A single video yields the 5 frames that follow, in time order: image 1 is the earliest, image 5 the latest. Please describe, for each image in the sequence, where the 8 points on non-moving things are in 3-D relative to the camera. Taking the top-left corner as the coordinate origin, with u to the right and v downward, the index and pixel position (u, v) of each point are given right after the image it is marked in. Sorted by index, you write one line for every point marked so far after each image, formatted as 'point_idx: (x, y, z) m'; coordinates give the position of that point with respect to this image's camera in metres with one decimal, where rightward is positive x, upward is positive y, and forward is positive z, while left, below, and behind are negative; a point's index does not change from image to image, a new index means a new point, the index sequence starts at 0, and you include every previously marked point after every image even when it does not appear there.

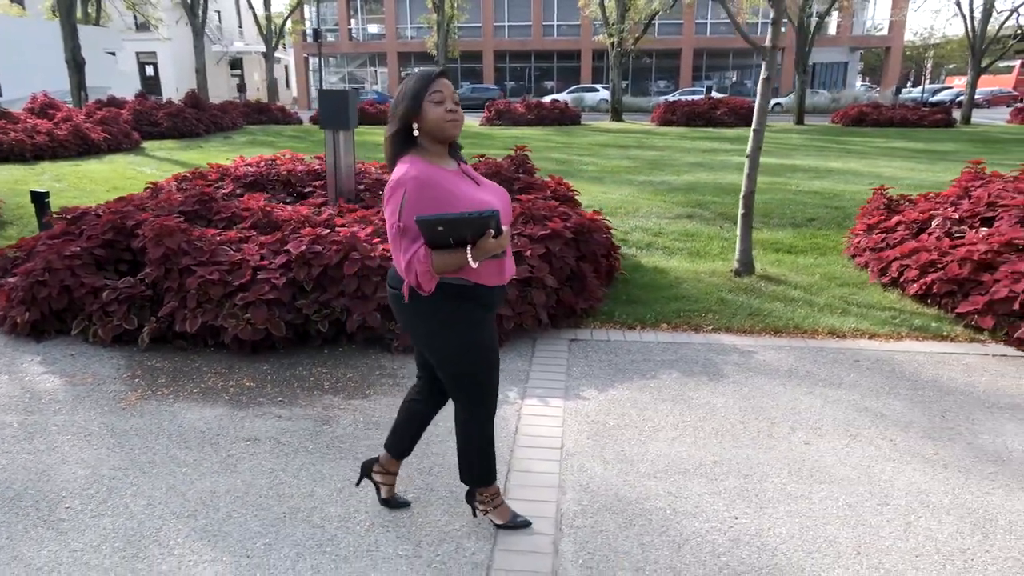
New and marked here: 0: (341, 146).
0: (-1.5, +1.3, +6.3) m
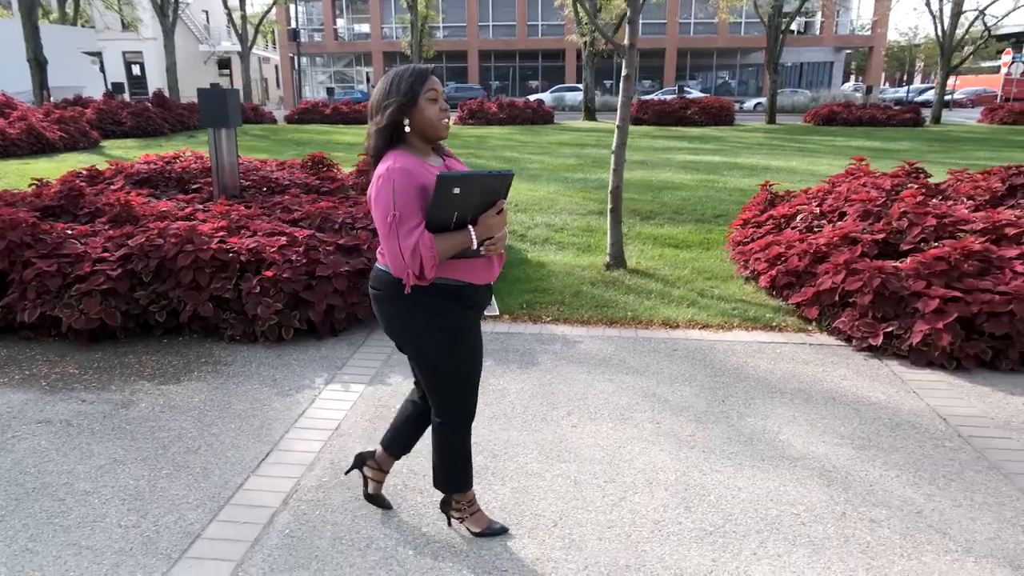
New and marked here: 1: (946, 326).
0: (-2.7, +1.4, +6.5) m
1: (+2.7, -0.2, +4.3) m
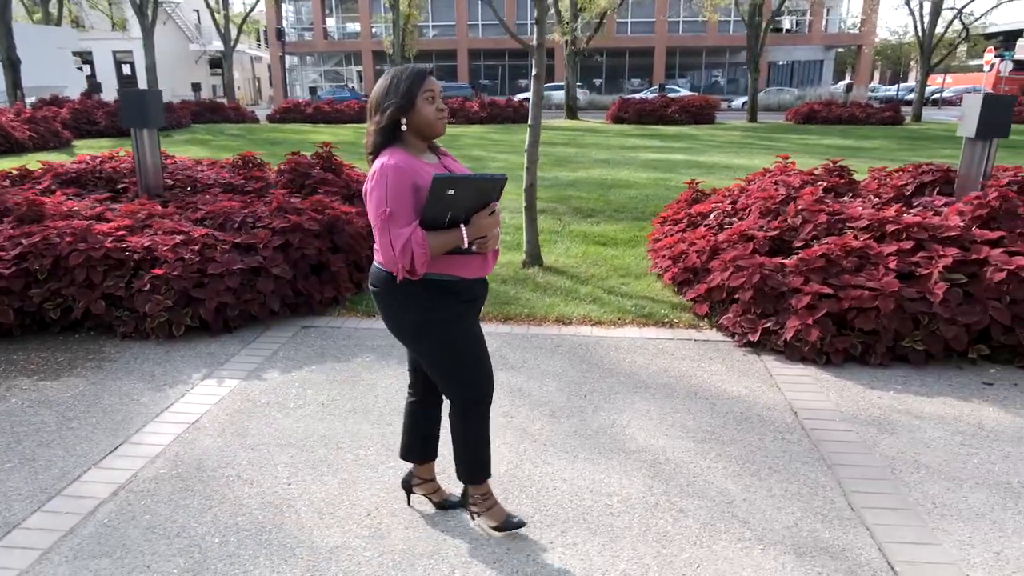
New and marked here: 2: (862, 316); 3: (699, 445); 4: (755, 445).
0: (-3.5, +1.4, +6.6) m
1: (+1.9, -0.2, +4.4) m
2: (+2.2, -0.2, +4.4) m
3: (+1.0, -0.8, +3.5) m
4: (+1.2, -0.8, +3.5) m
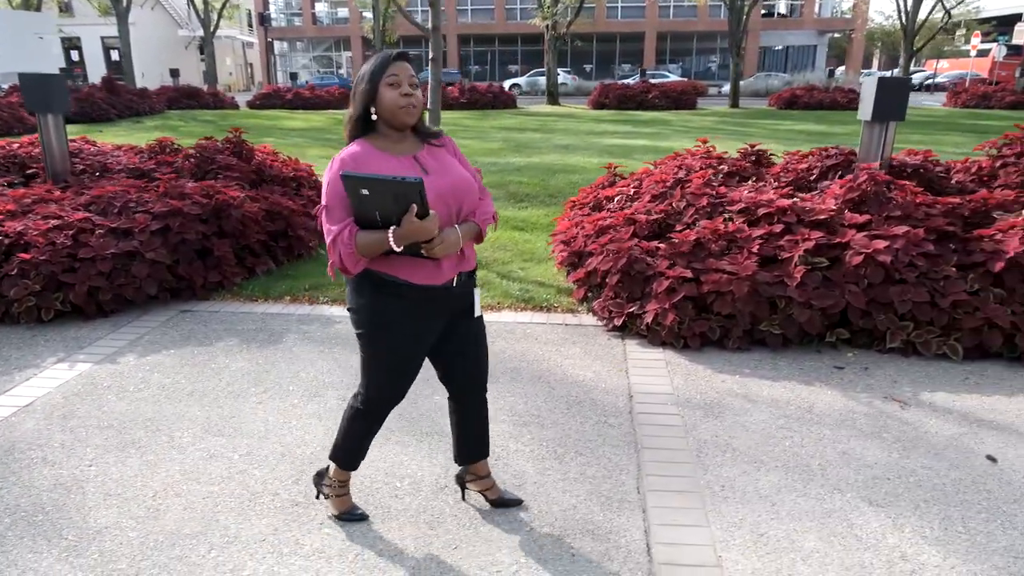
0: (-4.4, +1.5, +6.5) m
1: (+1.0, -0.1, +4.4) m
2: (+1.3, -0.1, +4.4) m
3: (0.0, -0.7, +3.5) m
4: (+0.3, -0.7, +3.5) m
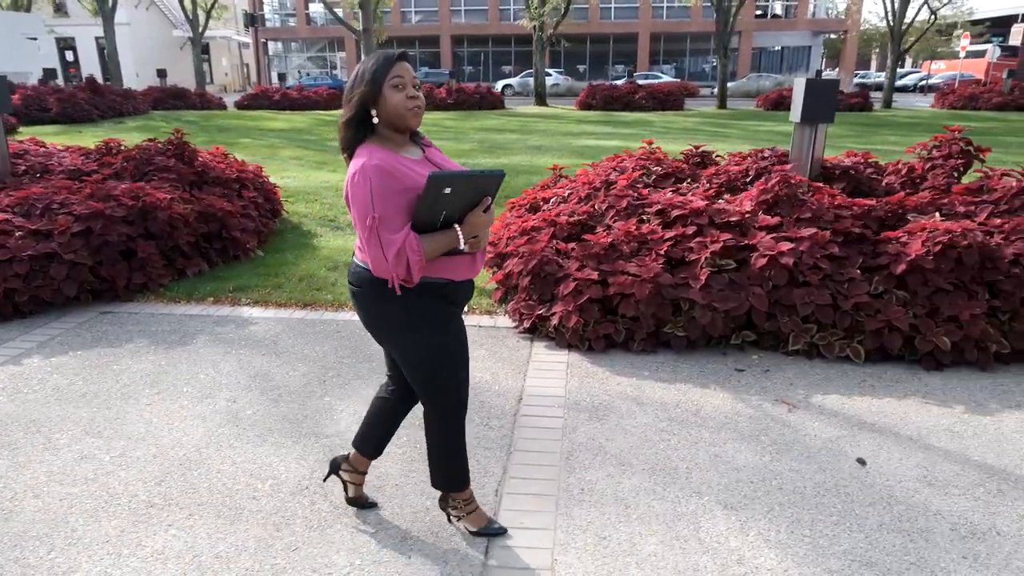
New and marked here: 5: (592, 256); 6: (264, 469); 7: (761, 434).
0: (-5.0, +1.5, +6.6) m
1: (+0.4, -0.1, +4.4) m
2: (+0.7, -0.1, +4.4) m
3: (-0.6, -0.7, +3.5) m
4: (-0.3, -0.7, +3.5) m
5: (+0.5, +0.2, +4.7) m
6: (-1.1, -0.8, +3.2) m
7: (+1.2, -0.7, +3.5) m
